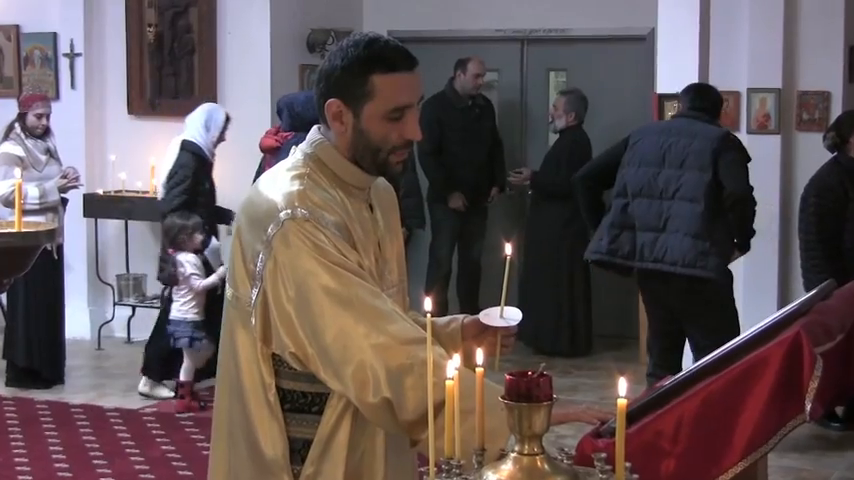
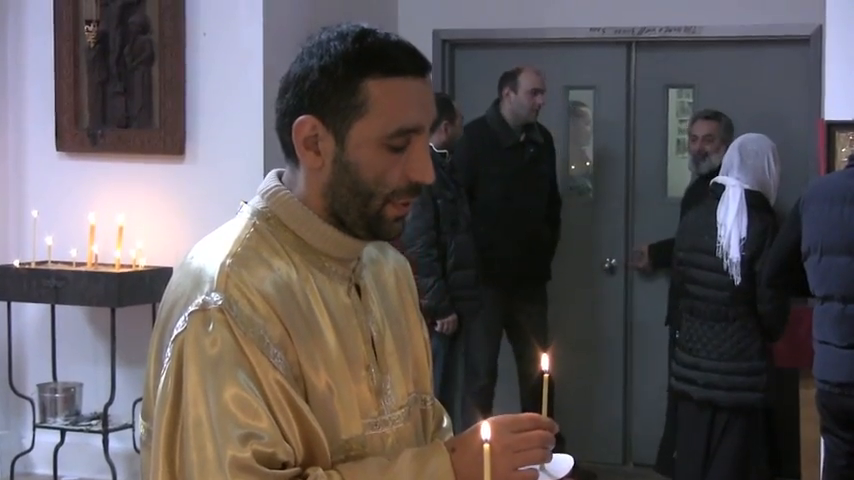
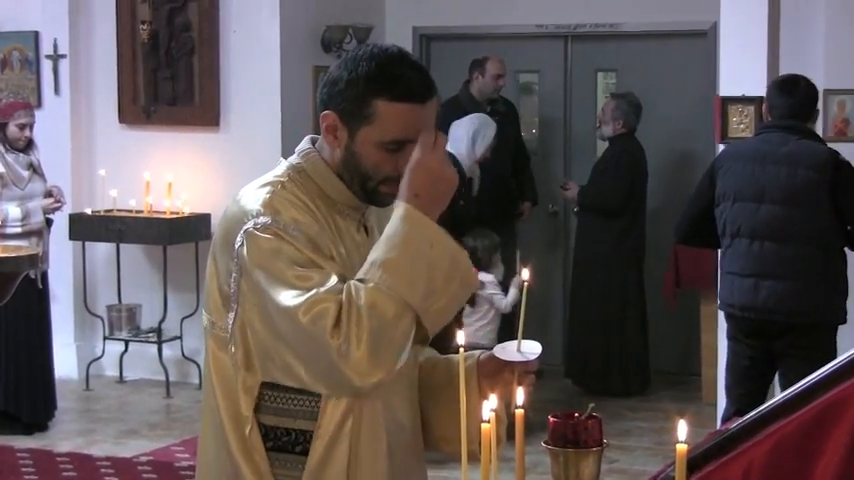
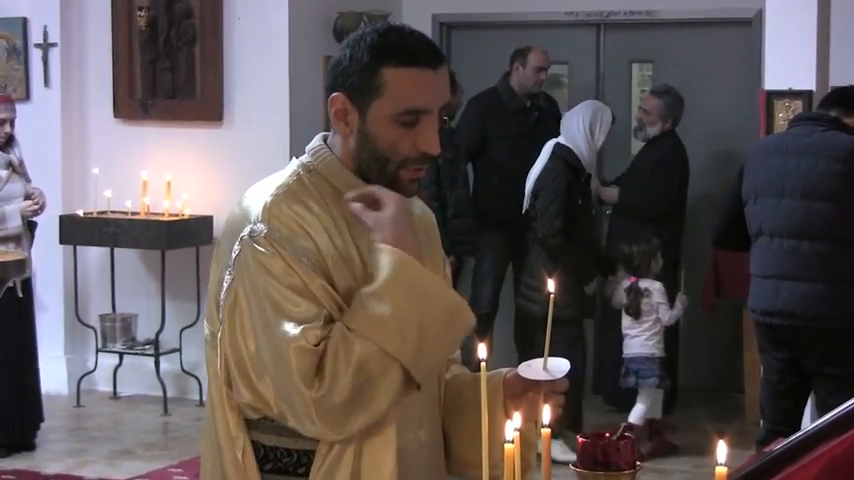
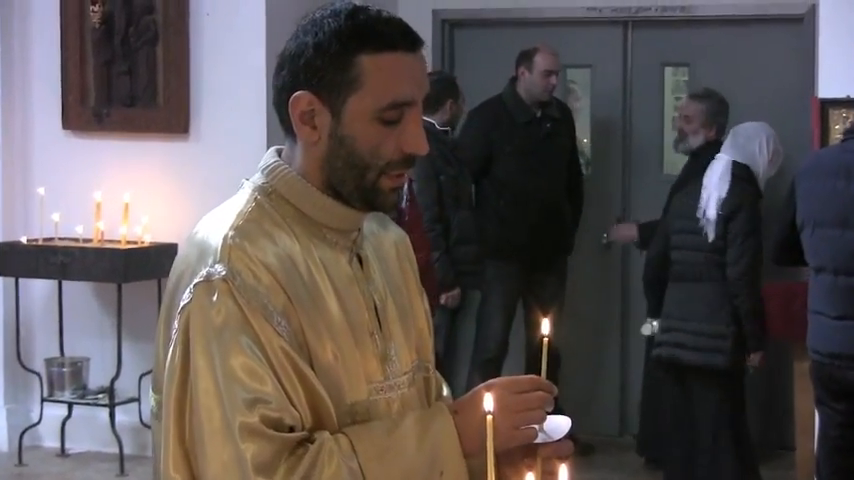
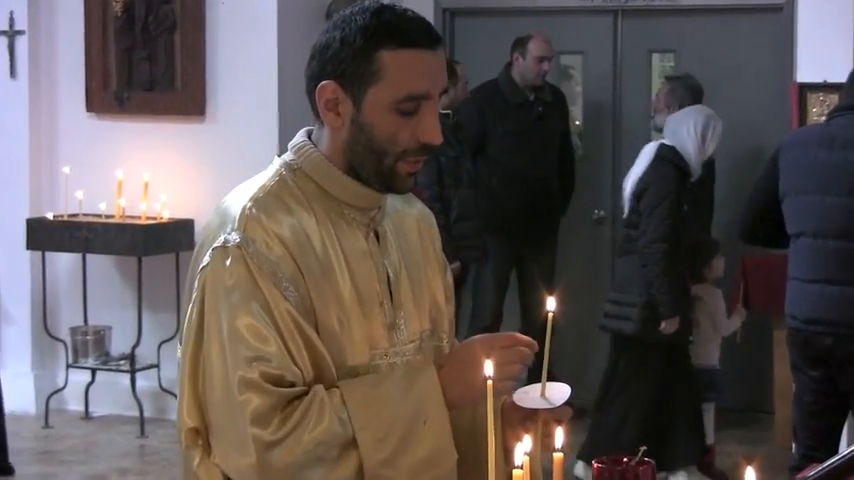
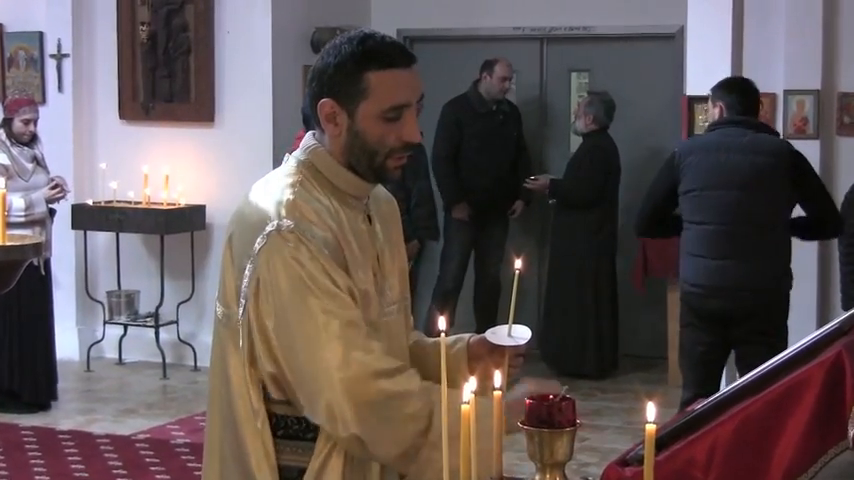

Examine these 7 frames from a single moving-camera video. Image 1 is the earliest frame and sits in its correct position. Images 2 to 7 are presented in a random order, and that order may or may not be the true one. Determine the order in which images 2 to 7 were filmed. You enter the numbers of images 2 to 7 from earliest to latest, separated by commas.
7, 3, 4, 6, 5, 2
